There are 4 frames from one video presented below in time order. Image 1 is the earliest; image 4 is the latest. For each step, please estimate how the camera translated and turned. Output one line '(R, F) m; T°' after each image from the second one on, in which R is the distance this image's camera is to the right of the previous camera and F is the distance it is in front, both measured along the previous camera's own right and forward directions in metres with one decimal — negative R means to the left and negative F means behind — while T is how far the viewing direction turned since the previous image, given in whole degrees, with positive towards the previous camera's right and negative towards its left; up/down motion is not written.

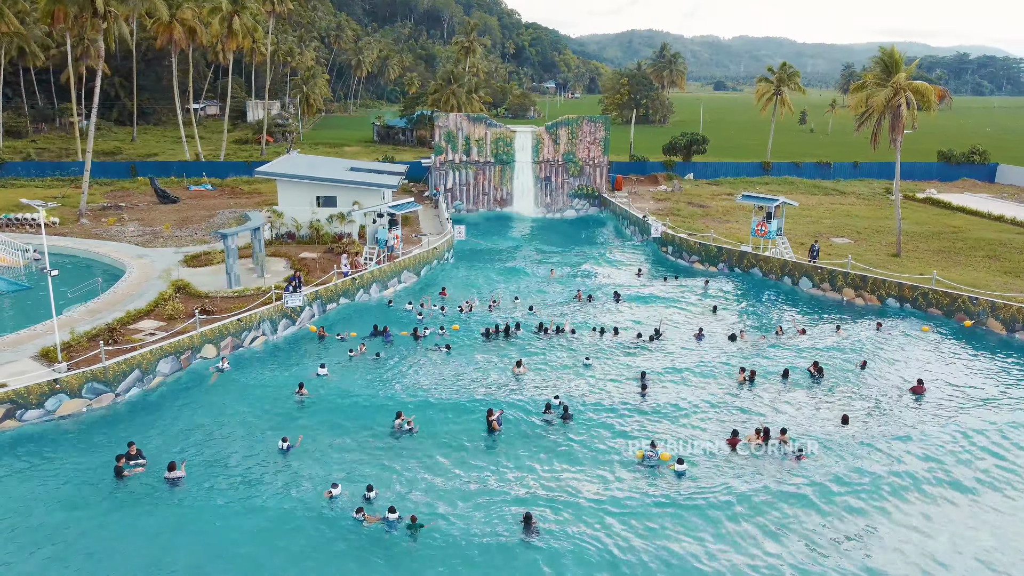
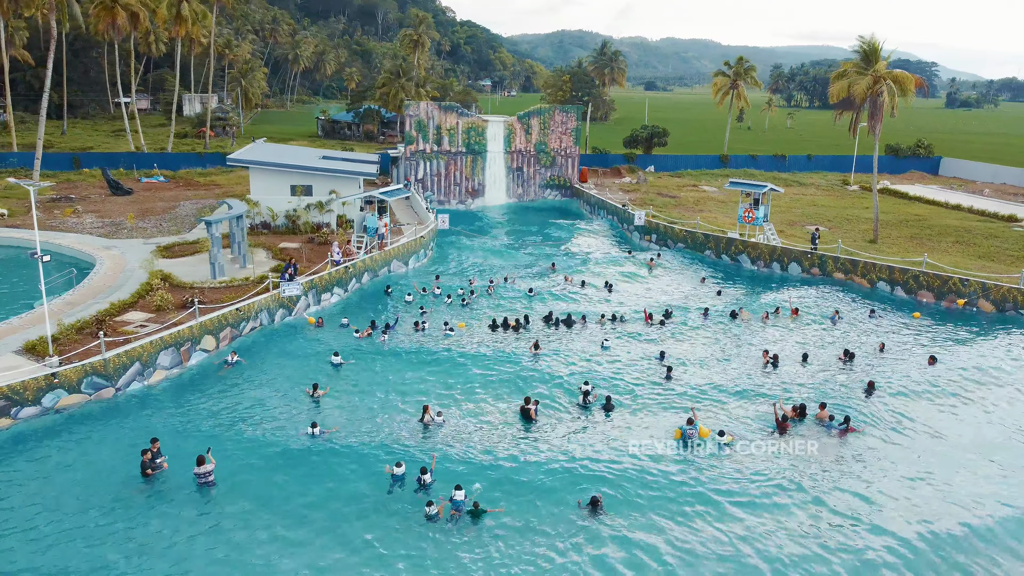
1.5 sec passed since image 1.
(-2.9, +1.0) m; +5°
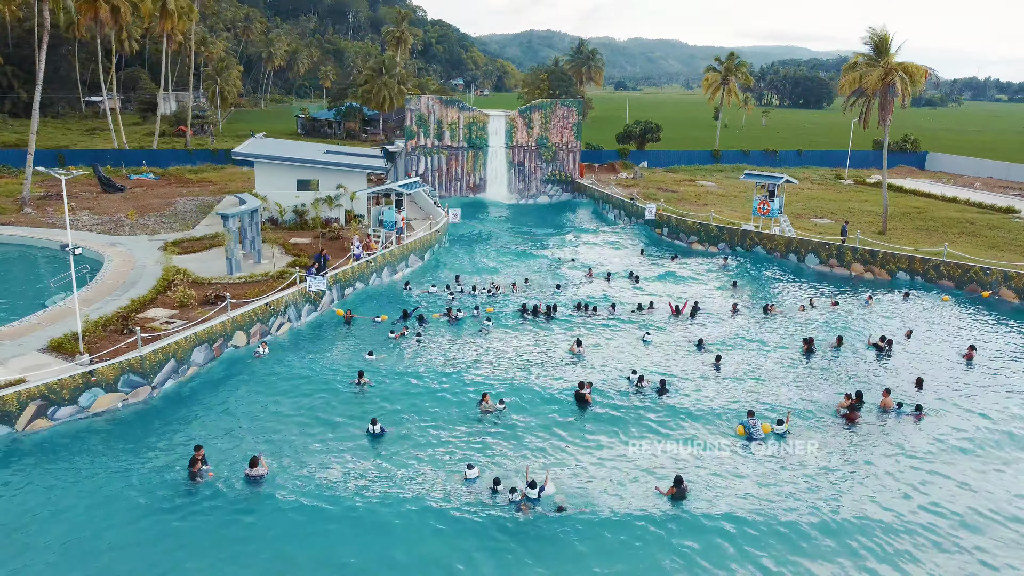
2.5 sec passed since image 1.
(-2.3, +0.7) m; +2°
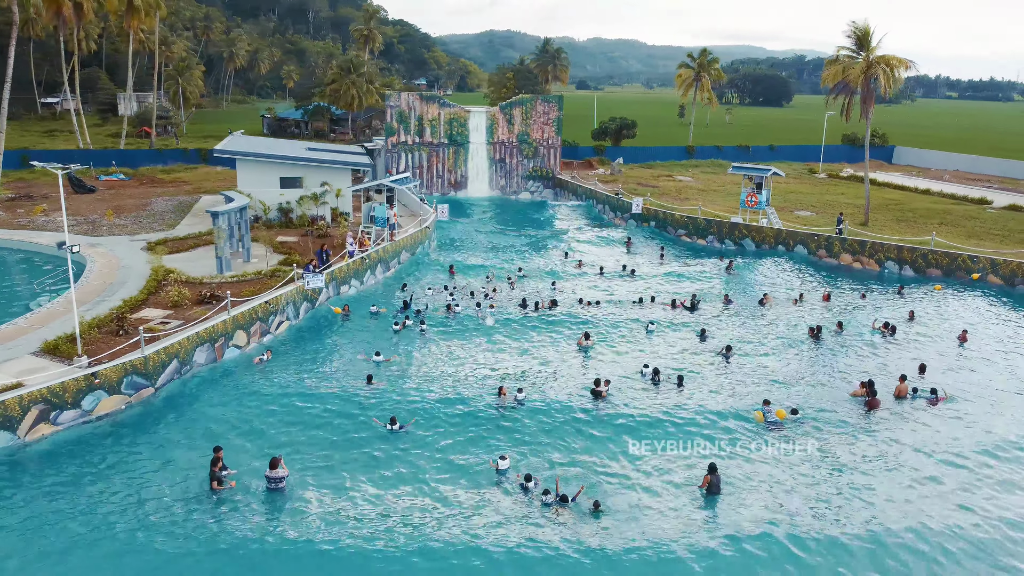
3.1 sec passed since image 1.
(-1.4, +0.4) m; +3°
